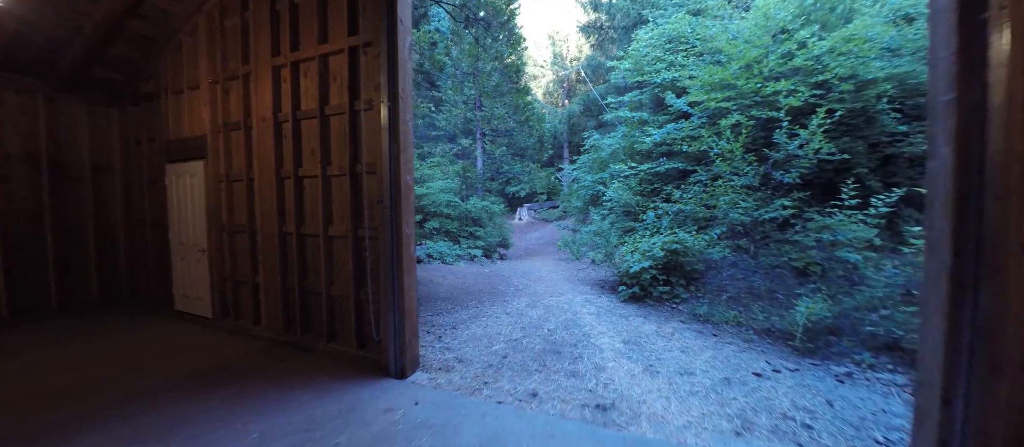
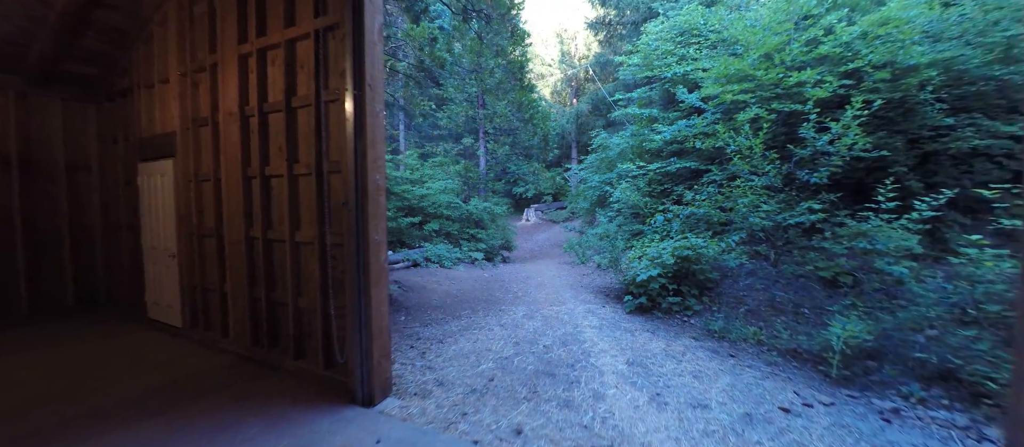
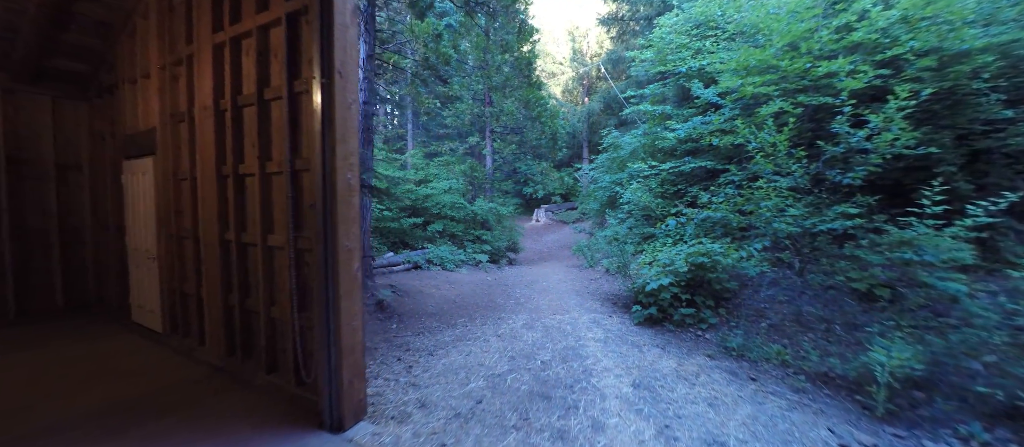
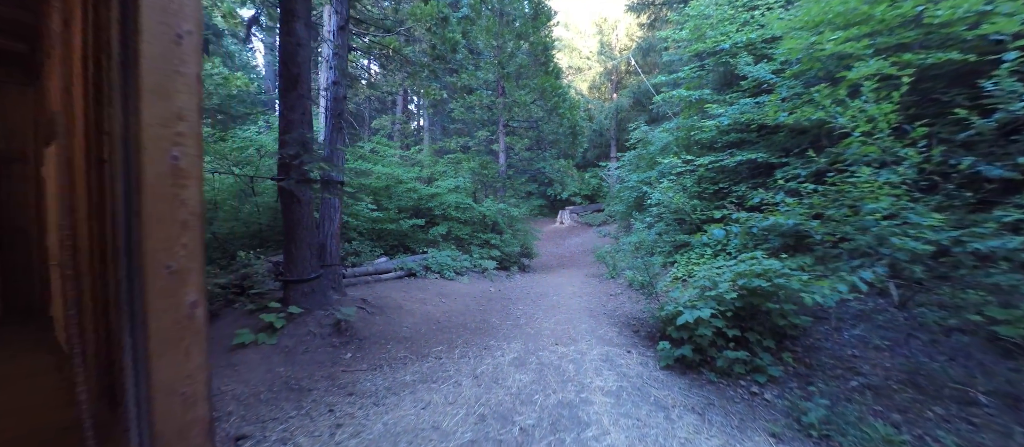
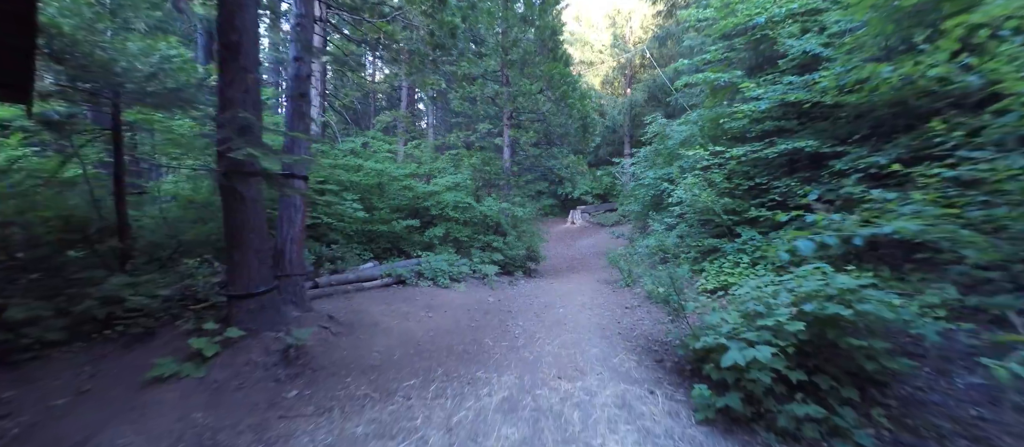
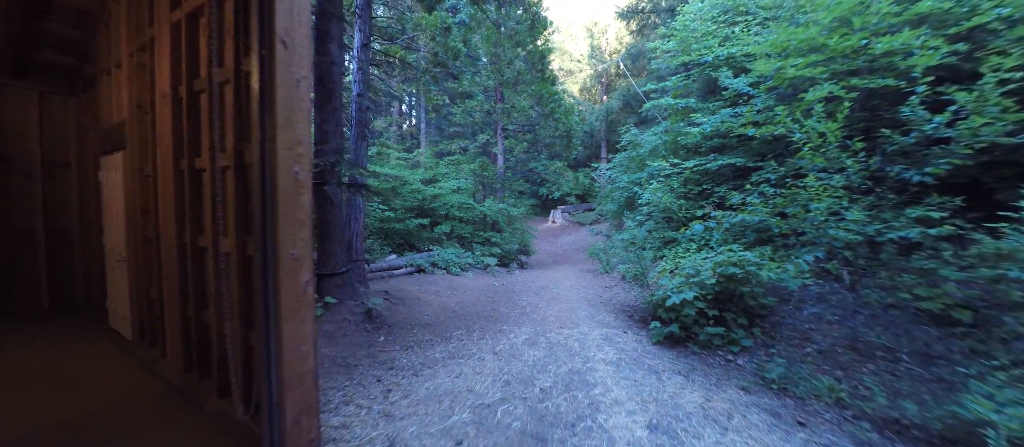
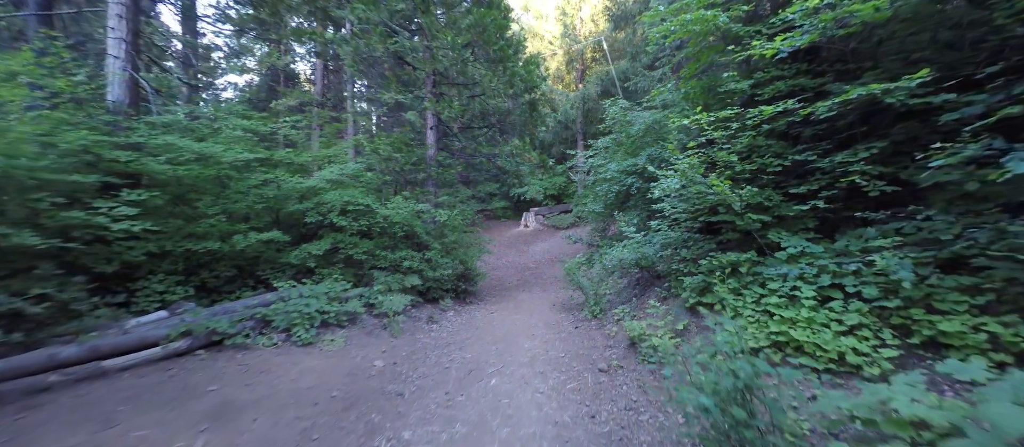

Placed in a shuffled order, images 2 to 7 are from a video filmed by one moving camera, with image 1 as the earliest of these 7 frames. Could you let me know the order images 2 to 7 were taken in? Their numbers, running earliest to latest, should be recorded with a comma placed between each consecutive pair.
2, 3, 6, 4, 5, 7
